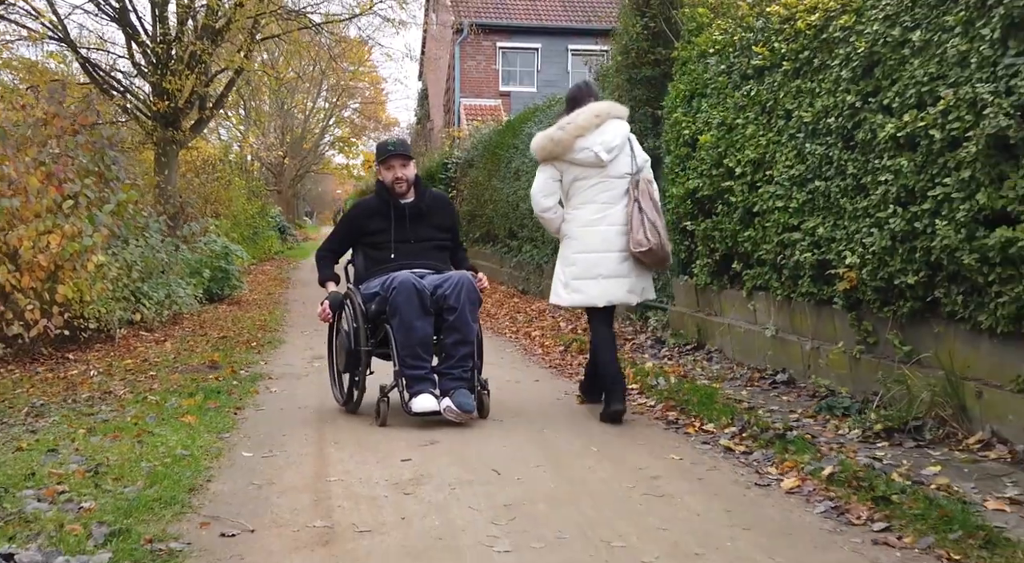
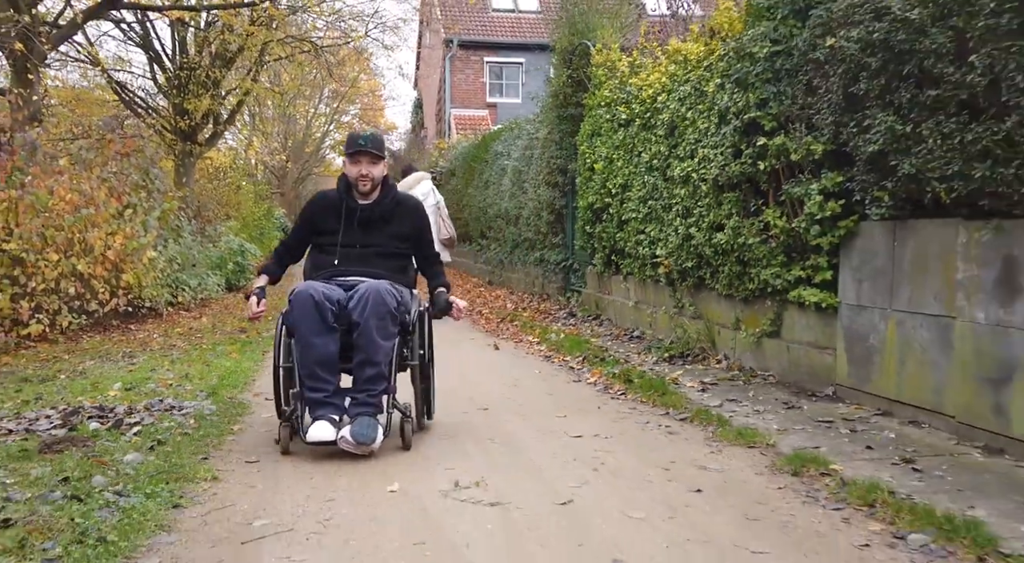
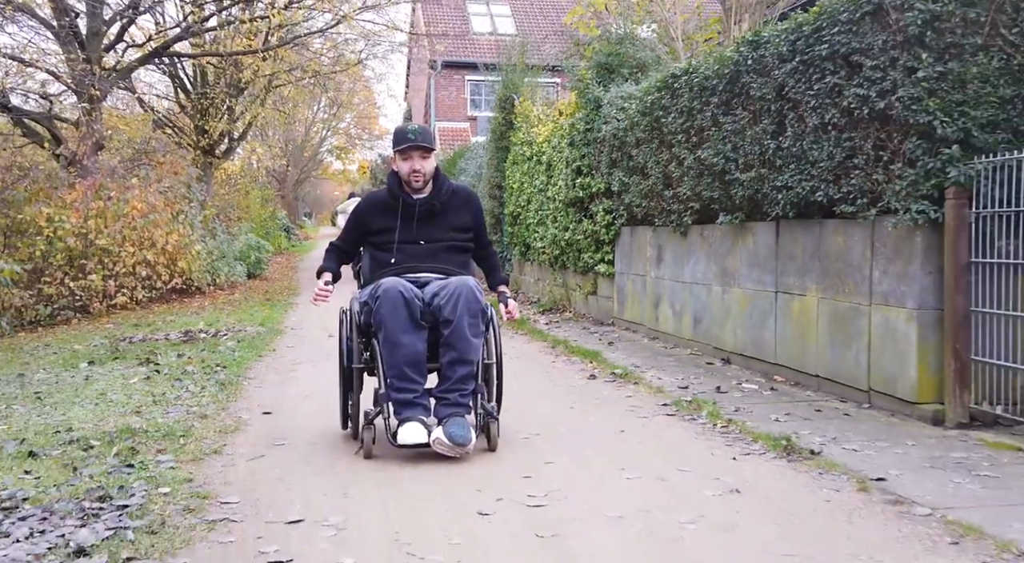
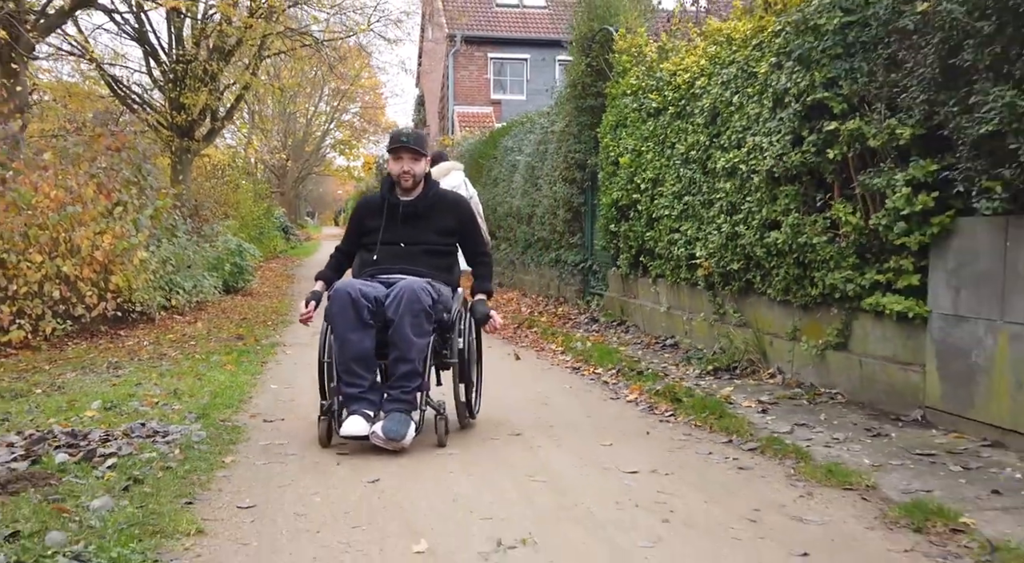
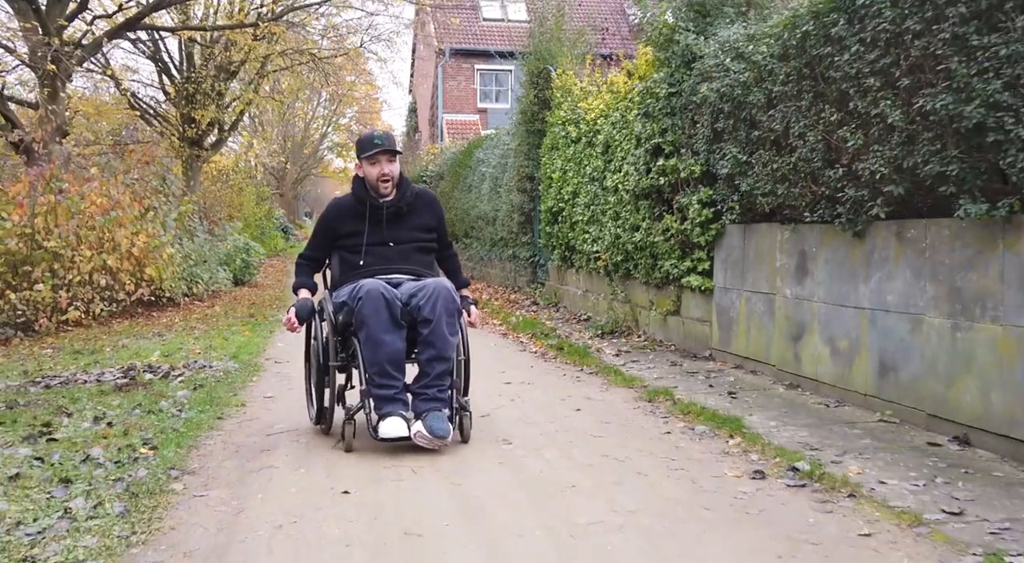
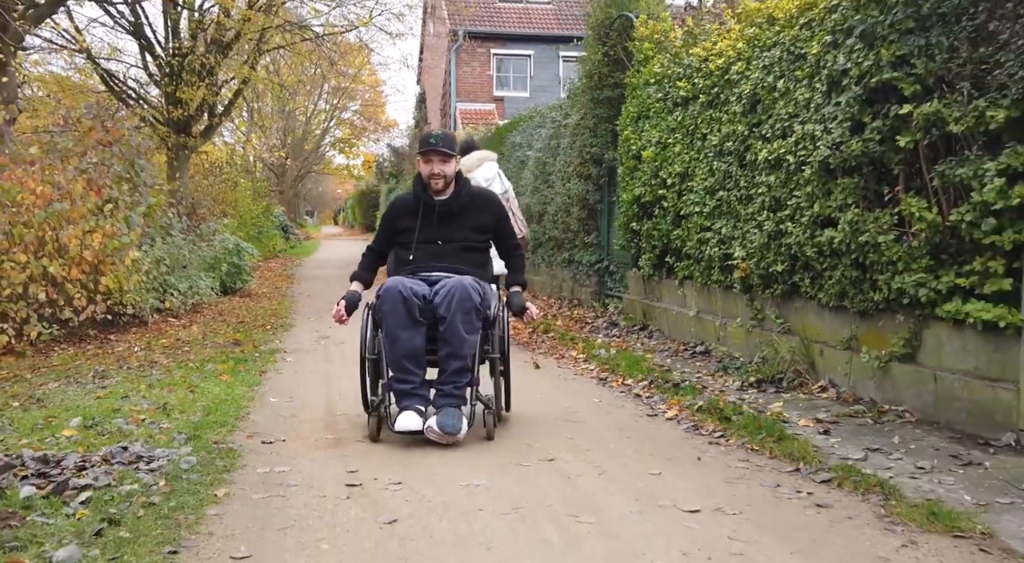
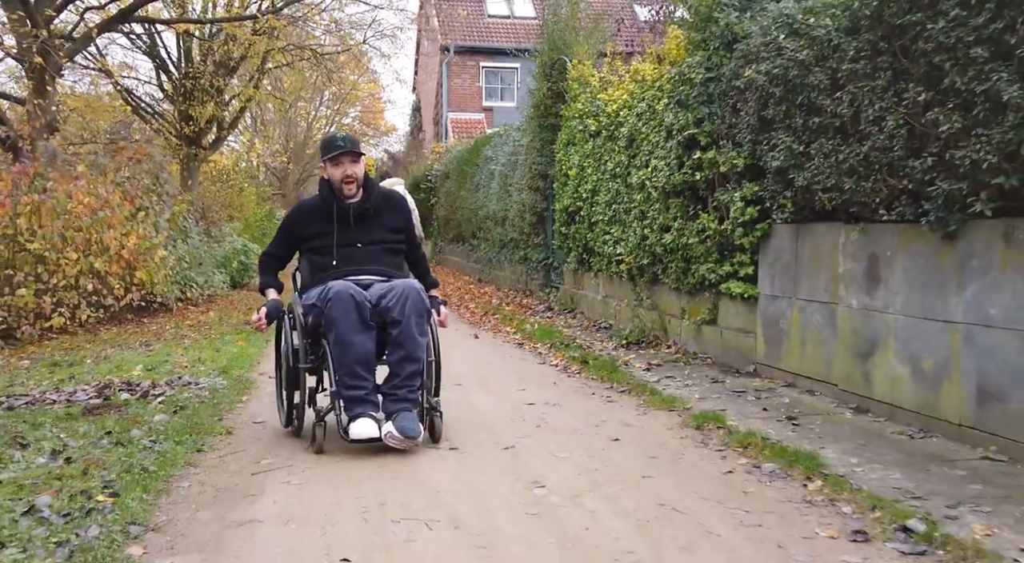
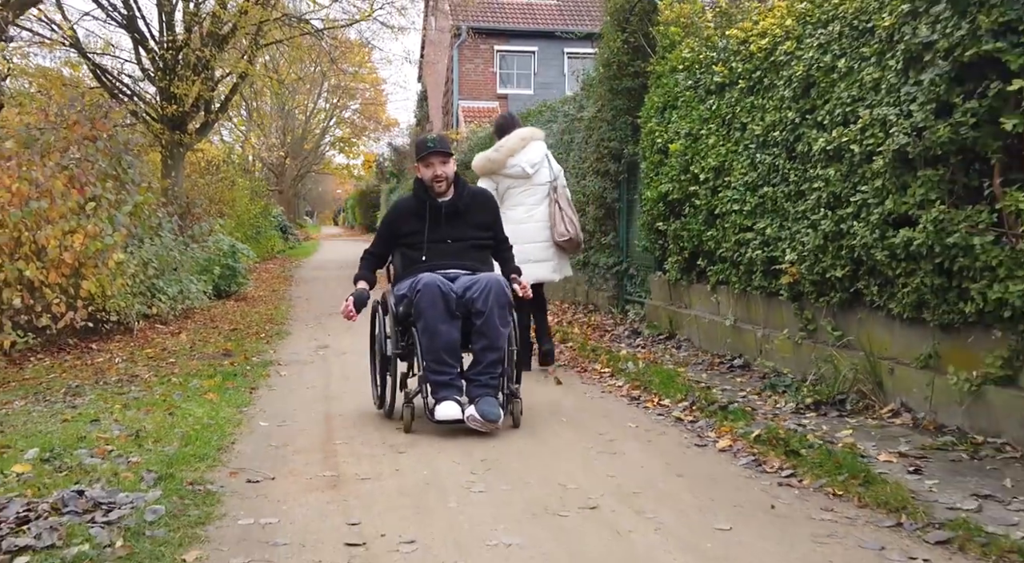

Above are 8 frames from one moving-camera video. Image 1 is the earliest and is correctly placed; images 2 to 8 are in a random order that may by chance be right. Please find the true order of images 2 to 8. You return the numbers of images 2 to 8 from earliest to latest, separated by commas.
8, 6, 4, 2, 7, 5, 3
